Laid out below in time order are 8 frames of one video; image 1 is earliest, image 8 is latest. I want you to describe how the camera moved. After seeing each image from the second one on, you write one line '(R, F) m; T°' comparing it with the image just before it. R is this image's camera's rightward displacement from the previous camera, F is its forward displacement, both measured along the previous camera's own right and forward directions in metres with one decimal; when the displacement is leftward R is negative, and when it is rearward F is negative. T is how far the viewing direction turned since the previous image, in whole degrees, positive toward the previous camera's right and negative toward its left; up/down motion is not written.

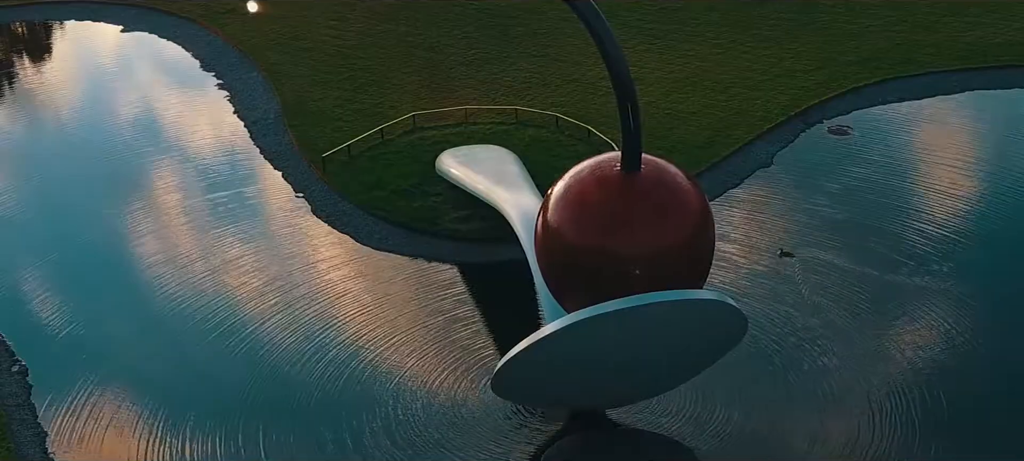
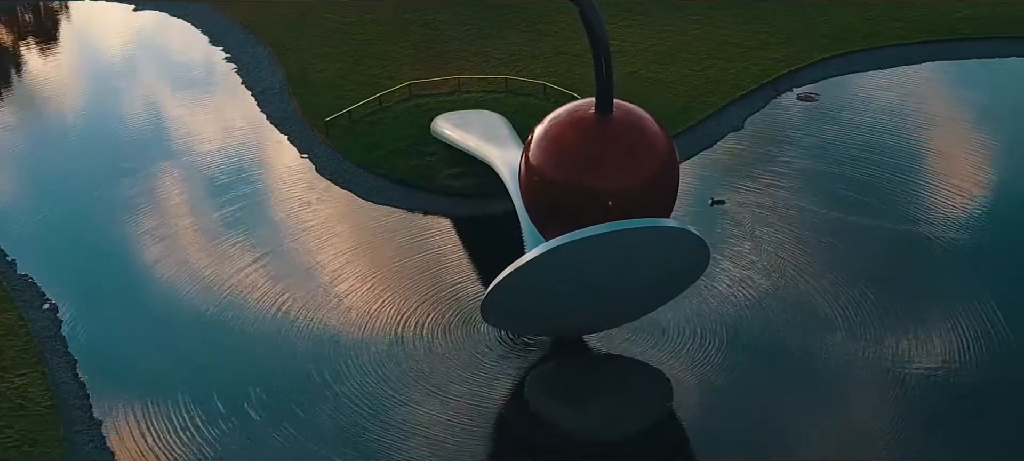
(+0.1, -1.4) m; 0°
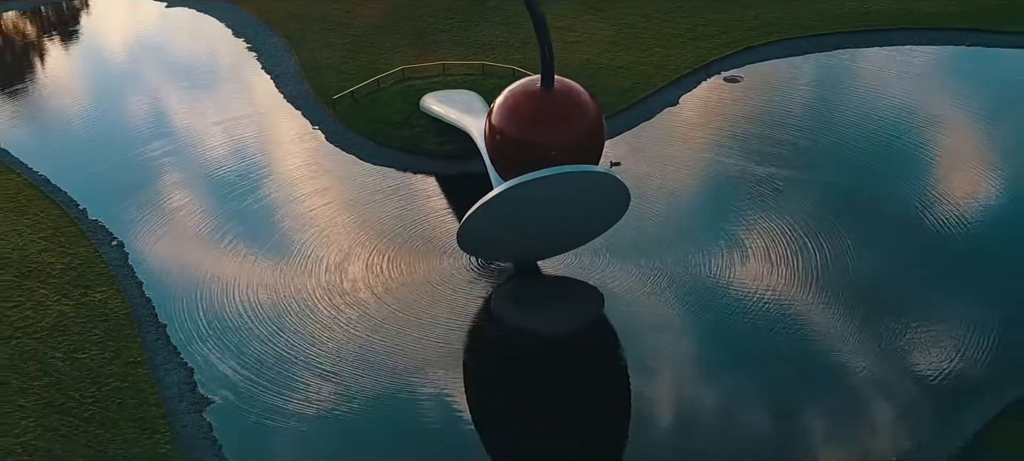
(+0.4, -4.4) m; 0°
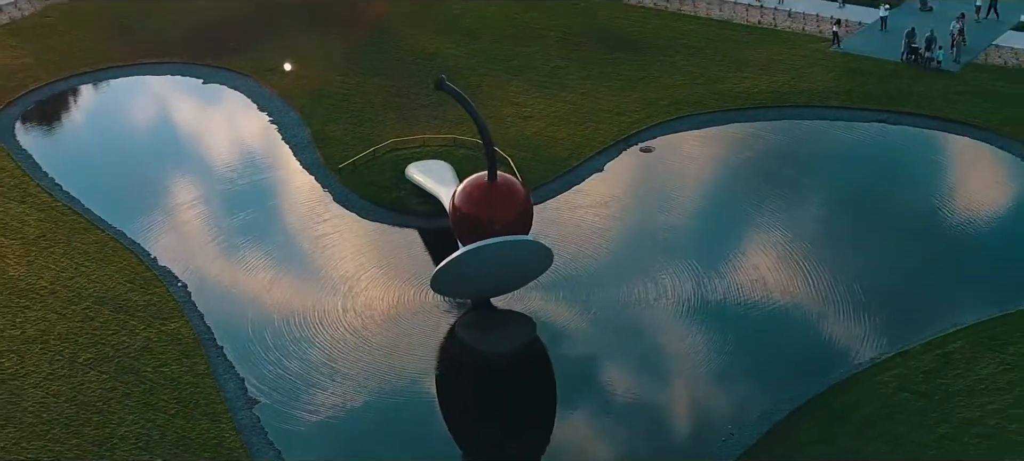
(+0.7, -7.6) m; 0°
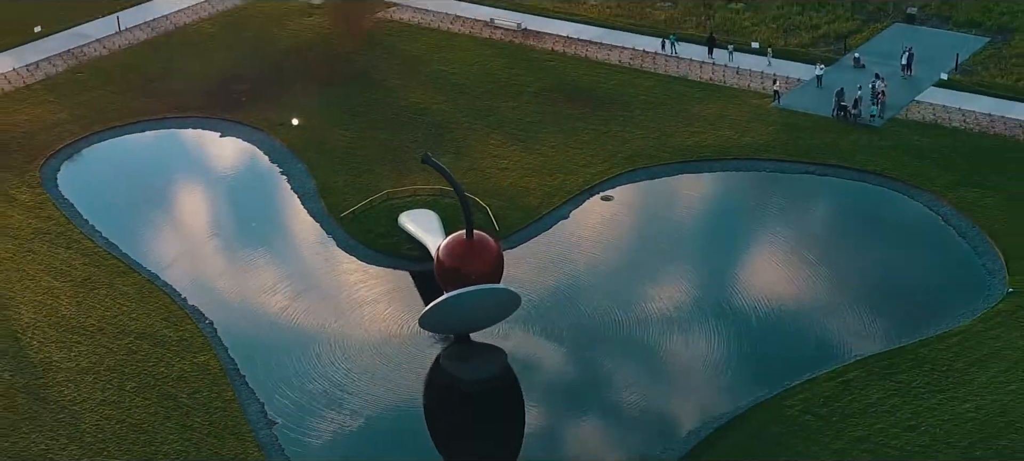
(+0.5, -5.2) m; 0°
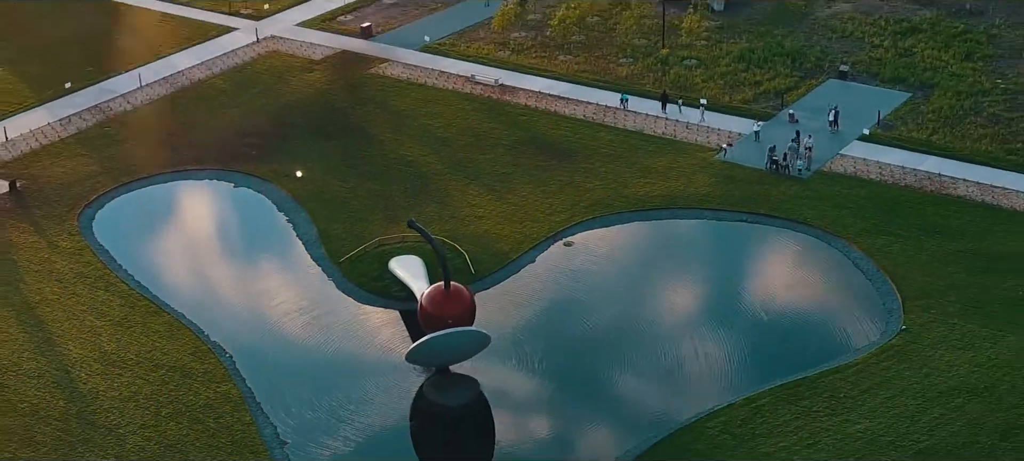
(+0.6, -6.3) m; 0°
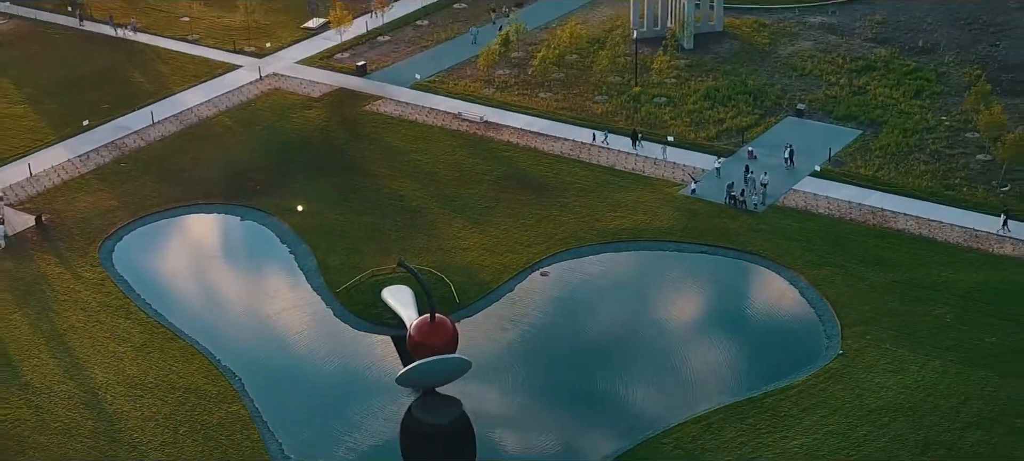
(+0.6, -4.7) m; 0°
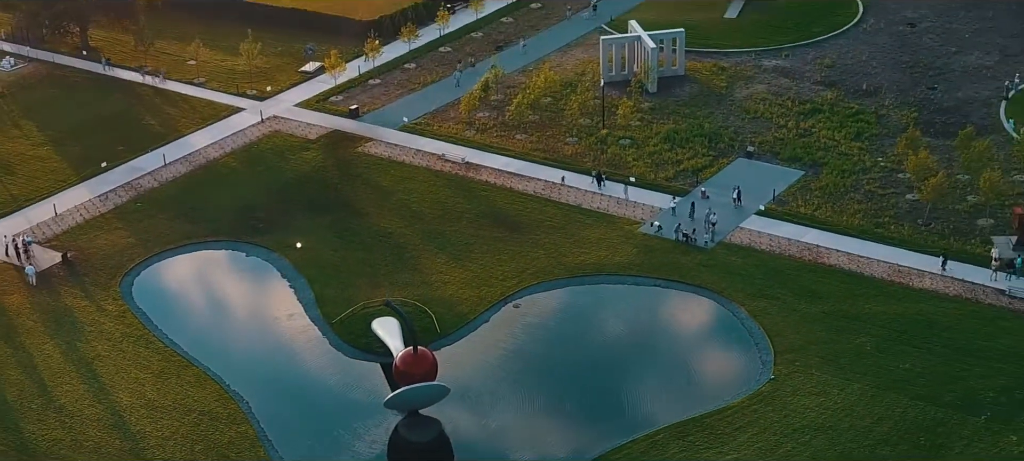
(+0.8, -6.3) m; 0°
